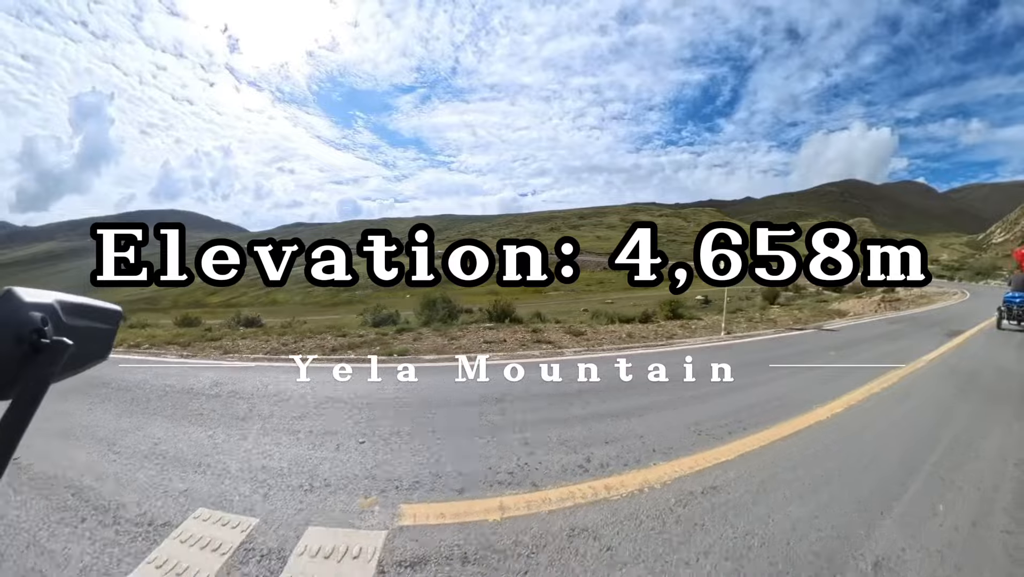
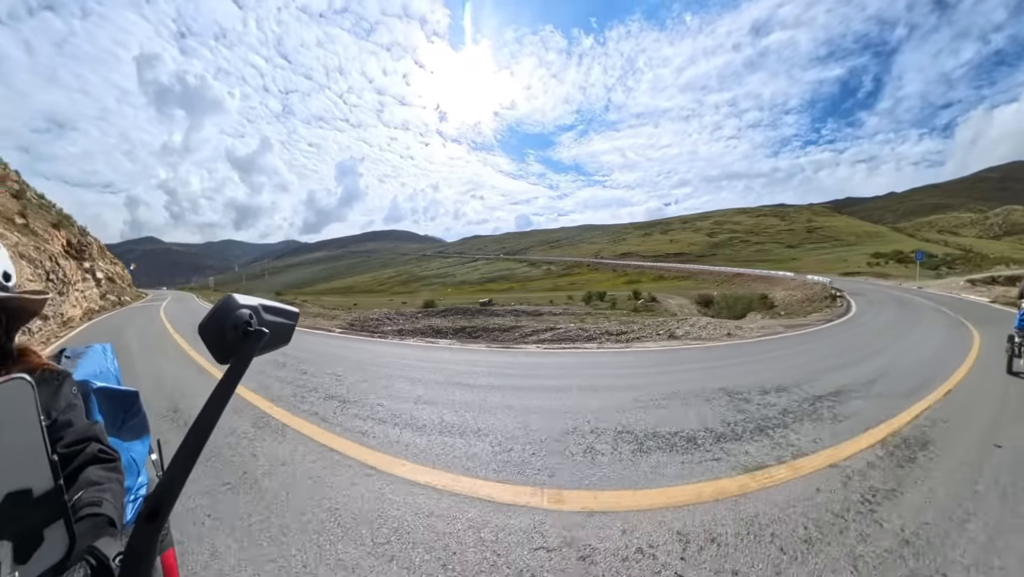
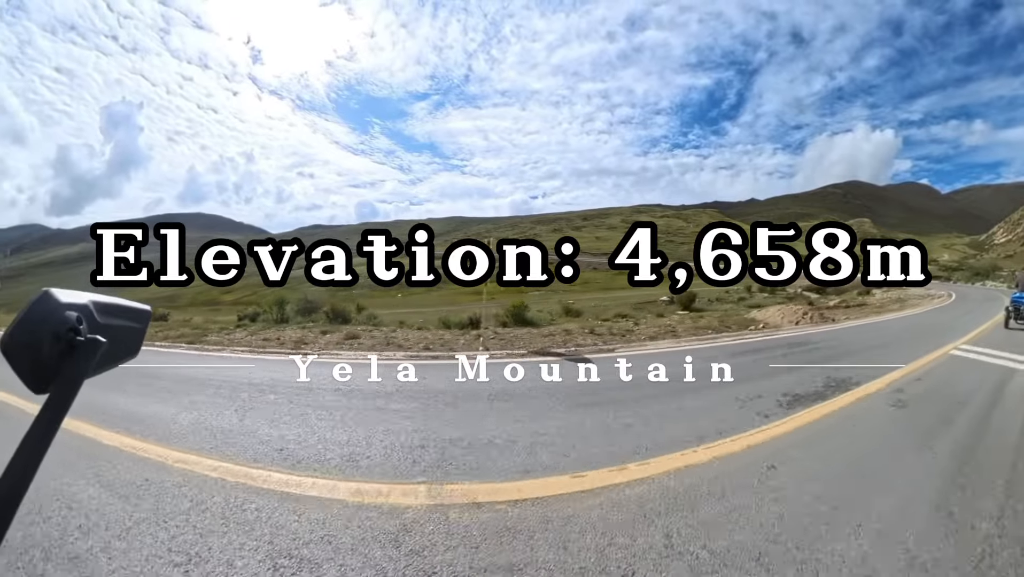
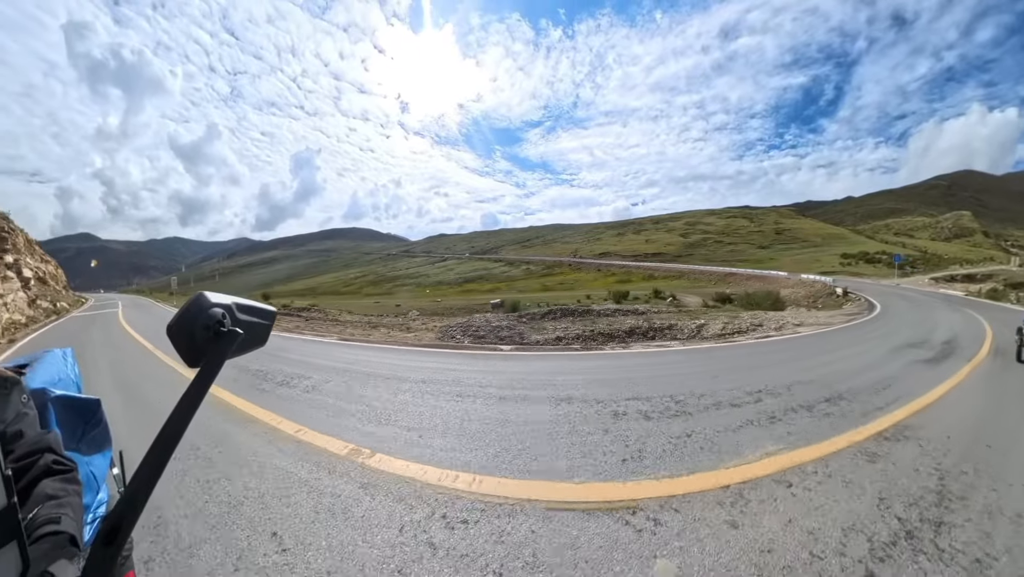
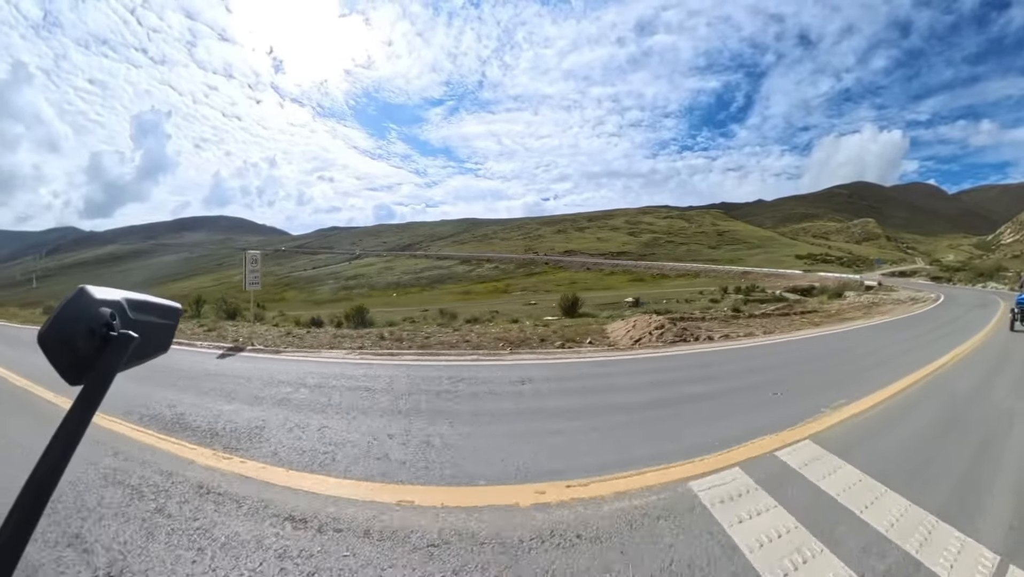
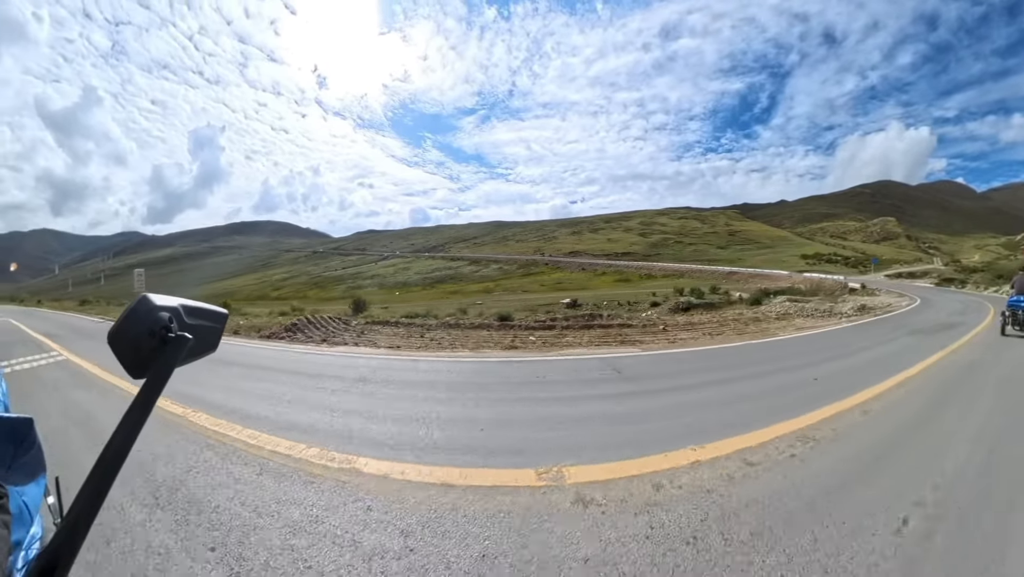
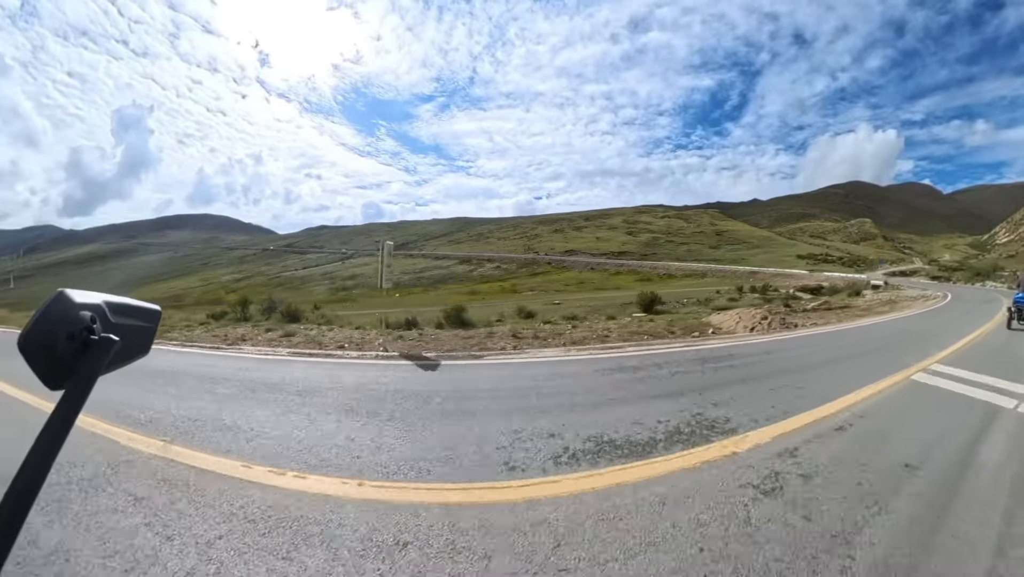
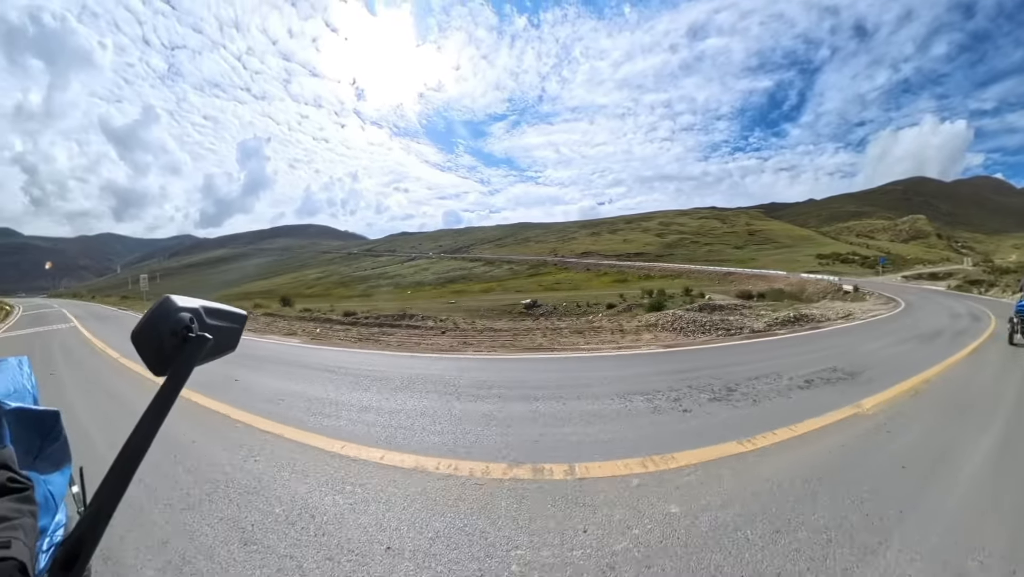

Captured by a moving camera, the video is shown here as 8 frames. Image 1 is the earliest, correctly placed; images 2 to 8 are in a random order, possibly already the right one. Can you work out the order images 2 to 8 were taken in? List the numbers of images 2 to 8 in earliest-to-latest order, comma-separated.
3, 7, 5, 6, 8, 4, 2
